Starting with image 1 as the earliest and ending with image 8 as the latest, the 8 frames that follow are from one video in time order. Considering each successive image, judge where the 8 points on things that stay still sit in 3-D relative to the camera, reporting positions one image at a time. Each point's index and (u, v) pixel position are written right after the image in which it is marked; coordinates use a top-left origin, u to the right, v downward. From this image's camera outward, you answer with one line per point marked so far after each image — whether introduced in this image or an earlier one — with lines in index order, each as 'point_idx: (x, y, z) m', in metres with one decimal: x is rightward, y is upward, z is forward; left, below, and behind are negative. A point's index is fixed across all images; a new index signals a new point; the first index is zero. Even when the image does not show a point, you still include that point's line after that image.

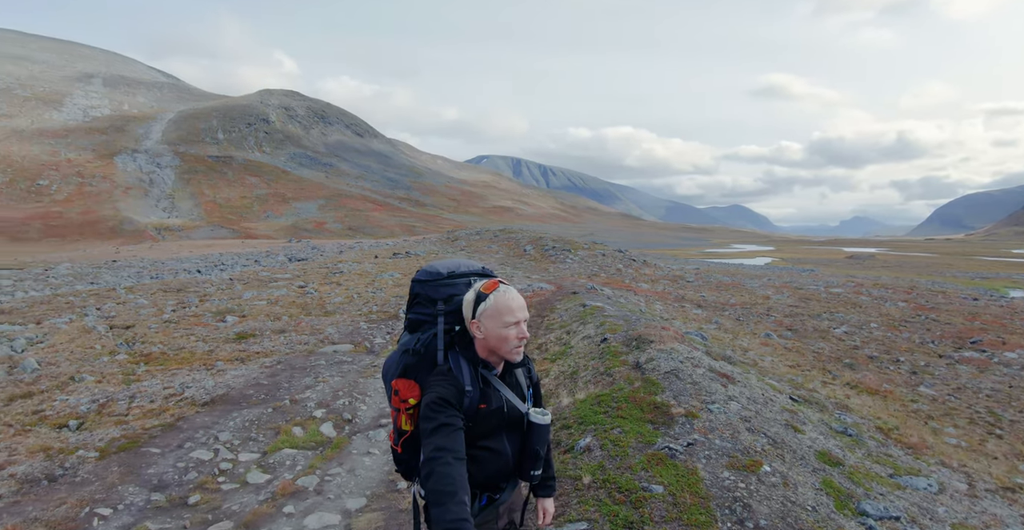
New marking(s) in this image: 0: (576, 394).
0: (+1.6, -3.2, +14.6) m
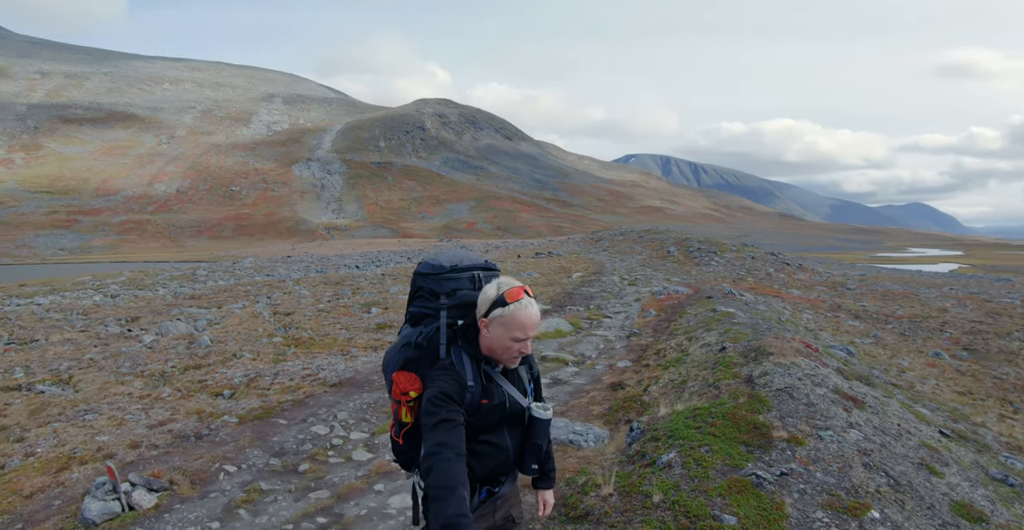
0: (+3.7, -3.2, +13.4) m
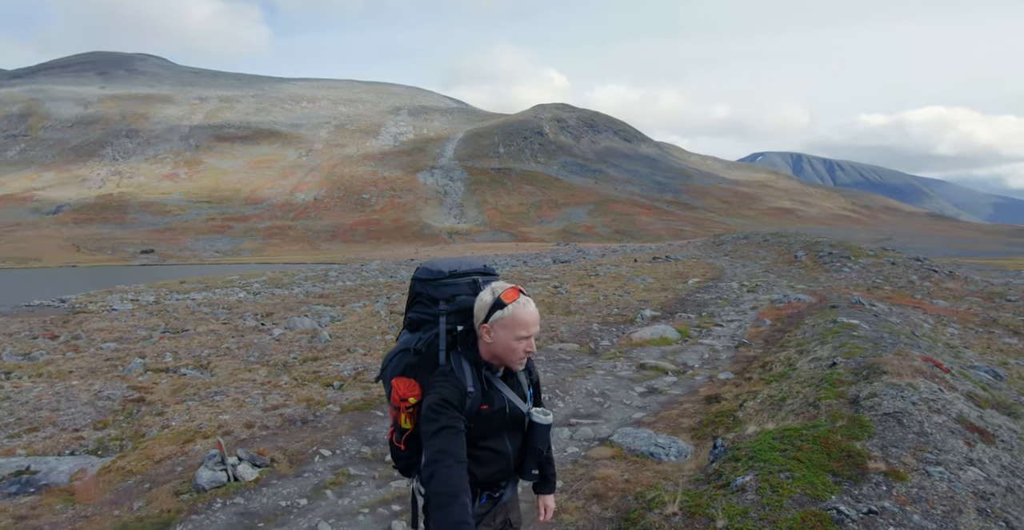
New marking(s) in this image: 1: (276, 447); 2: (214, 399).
0: (+5.3, -3.3, +12.2) m
1: (-5.6, -4.3, +14.2) m
2: (-8.4, -3.8, +16.6) m
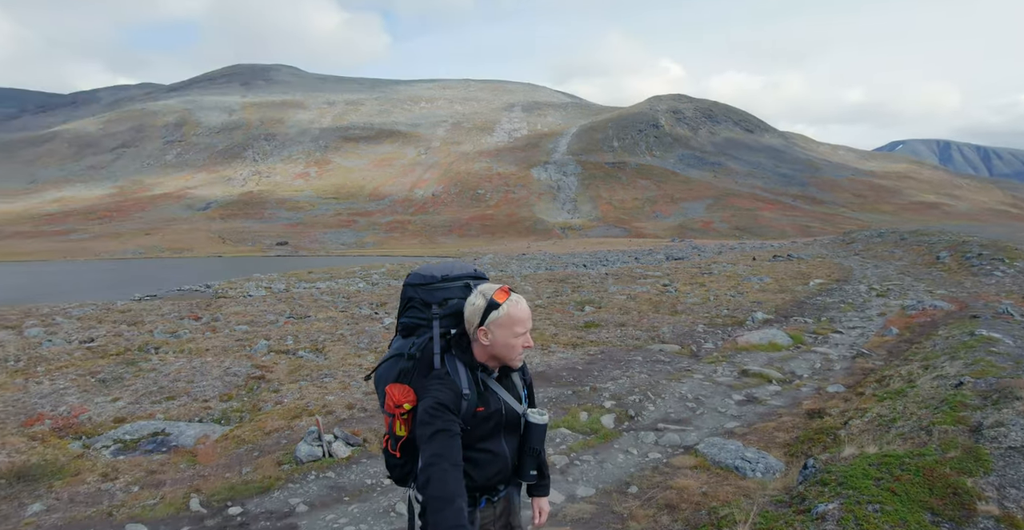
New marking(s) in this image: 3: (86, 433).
0: (+6.6, -3.4, +10.9) m
1: (-3.6, -4.2, +15.2) m
2: (-5.8, -3.6, +18.1) m
3: (-9.9, -3.9, +13.7) m
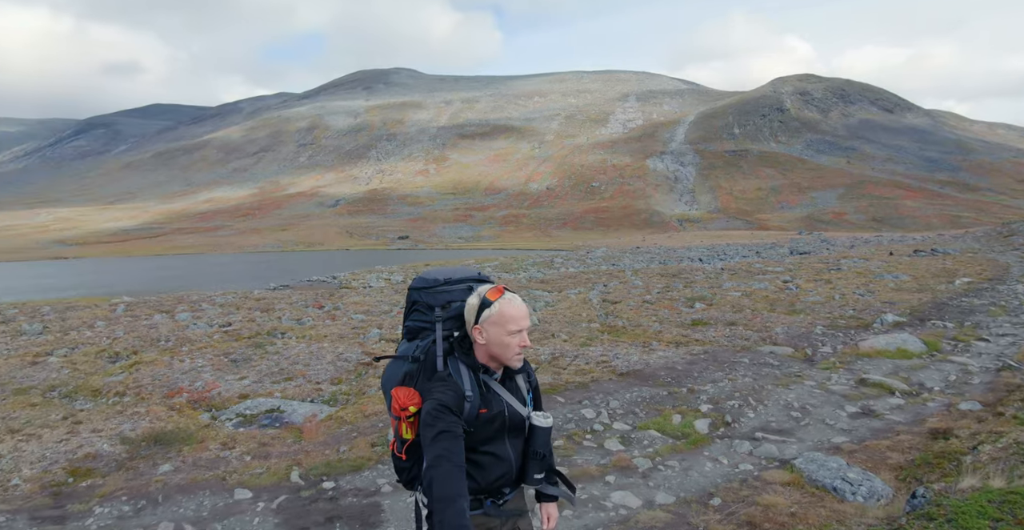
0: (+7.7, -3.4, +9.4) m
1: (-1.4, -4.1, +15.7) m
2: (-2.9, -3.4, +19.1) m
3: (-7.8, -3.8, +15.6) m
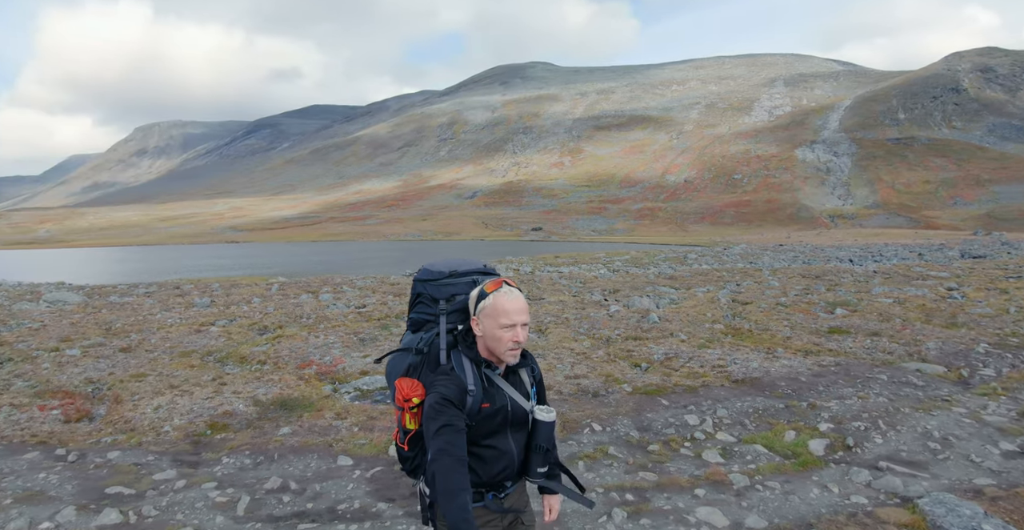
0: (+8.4, -3.6, +7.2) m
1: (+1.2, -3.9, +15.7) m
2: (+0.5, -3.1, +19.3) m
3: (-5.1, -3.4, +17.2) m
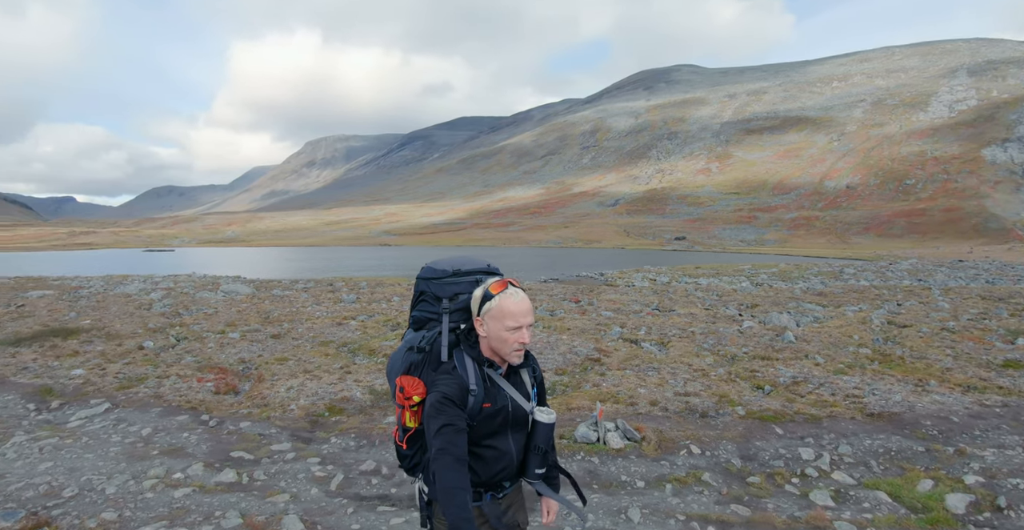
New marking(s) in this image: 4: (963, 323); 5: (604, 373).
0: (+8.4, -3.9, +4.9) m
1: (+3.7, -4.1, +15.0) m
2: (+4.0, -3.4, +18.7) m
3: (-1.9, -3.4, +18.1) m
4: (+15.5, -2.1, +19.9) m
5: (+2.8, -3.4, +18.8) m
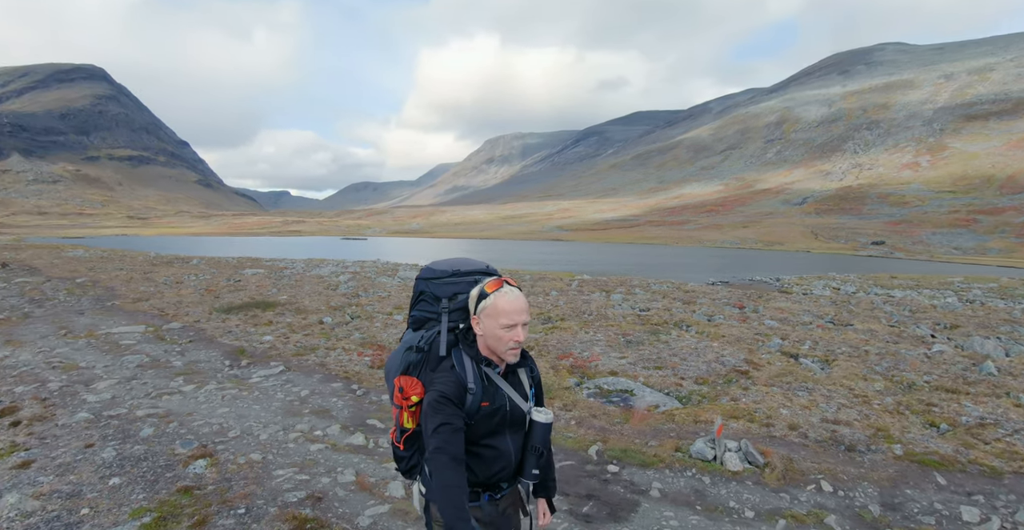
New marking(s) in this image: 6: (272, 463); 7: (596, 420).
0: (+7.7, -4.4, +2.5) m
1: (+6.4, -4.4, +13.5) m
2: (+8.0, -3.6, +16.9) m
3: (+2.1, -3.4, +18.3) m
4: (+19.3, -2.8, +14.4) m
5: (+6.8, -3.6, +17.4) m
6: (-4.4, -3.6, +10.8) m
7: (+2.2, -4.1, +15.6) m
